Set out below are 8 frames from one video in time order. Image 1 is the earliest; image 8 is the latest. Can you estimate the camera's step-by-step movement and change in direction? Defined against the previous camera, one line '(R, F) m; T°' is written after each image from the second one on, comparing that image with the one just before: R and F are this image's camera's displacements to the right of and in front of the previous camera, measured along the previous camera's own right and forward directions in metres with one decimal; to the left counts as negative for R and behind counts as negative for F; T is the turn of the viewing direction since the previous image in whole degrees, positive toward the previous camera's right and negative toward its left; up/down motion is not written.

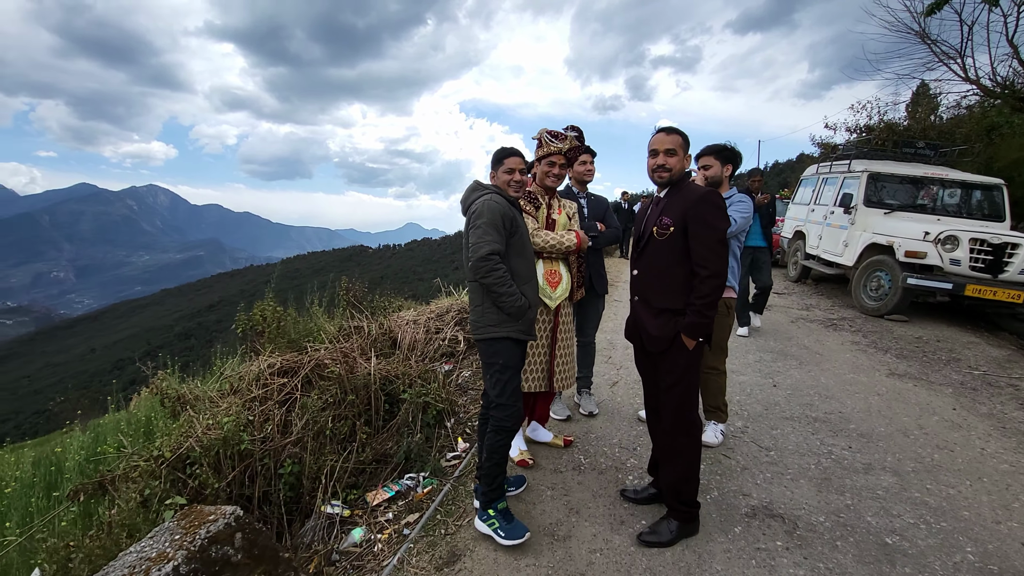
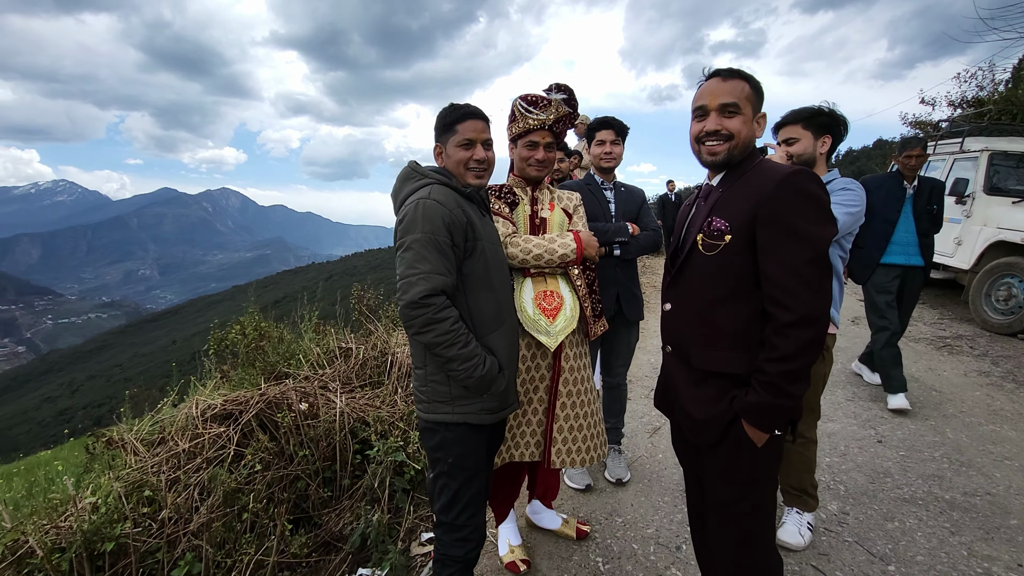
(+0.4, +1.2) m; -6°
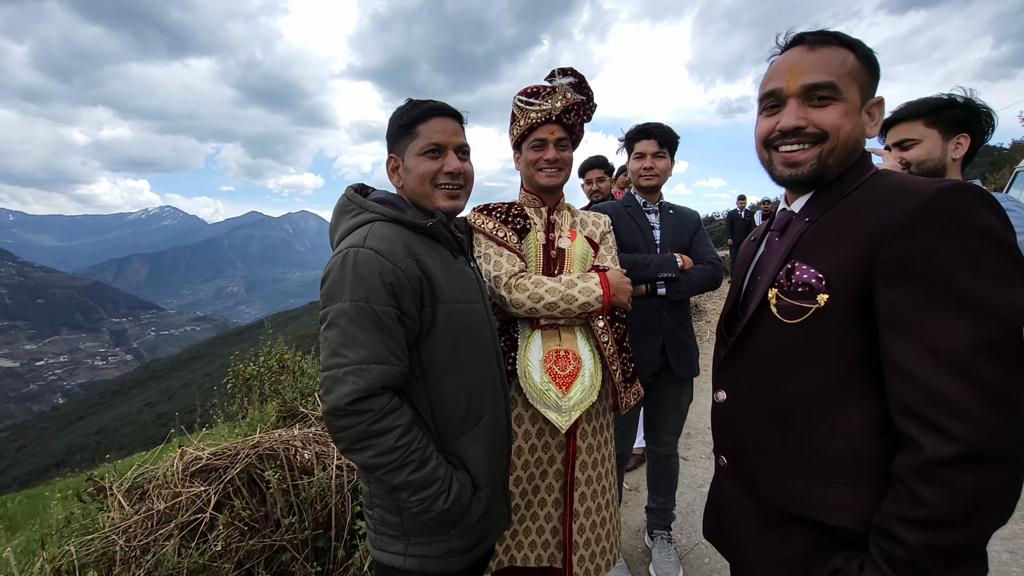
(+0.3, +0.6) m; -7°
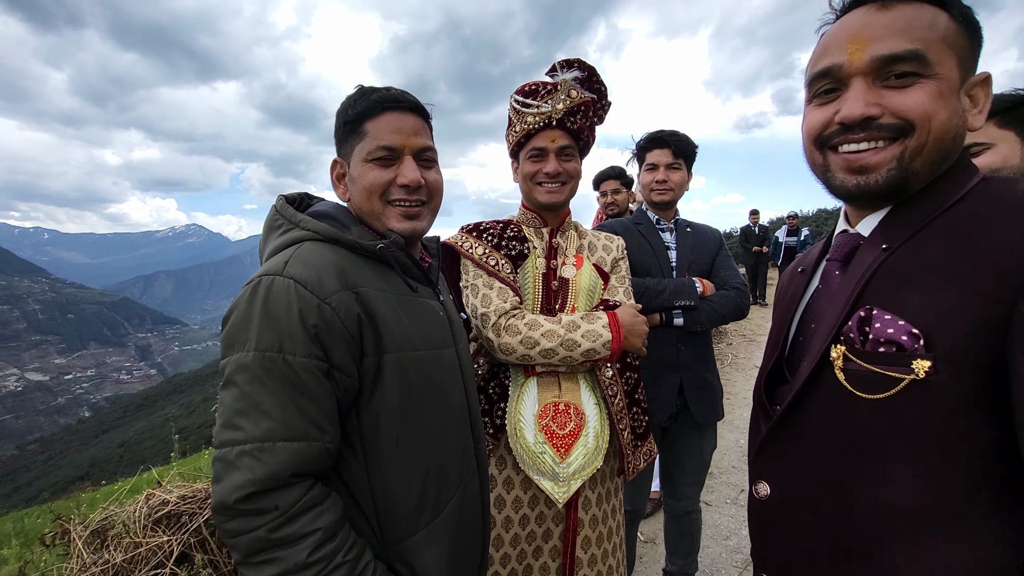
(+0.1, +0.3) m; -2°
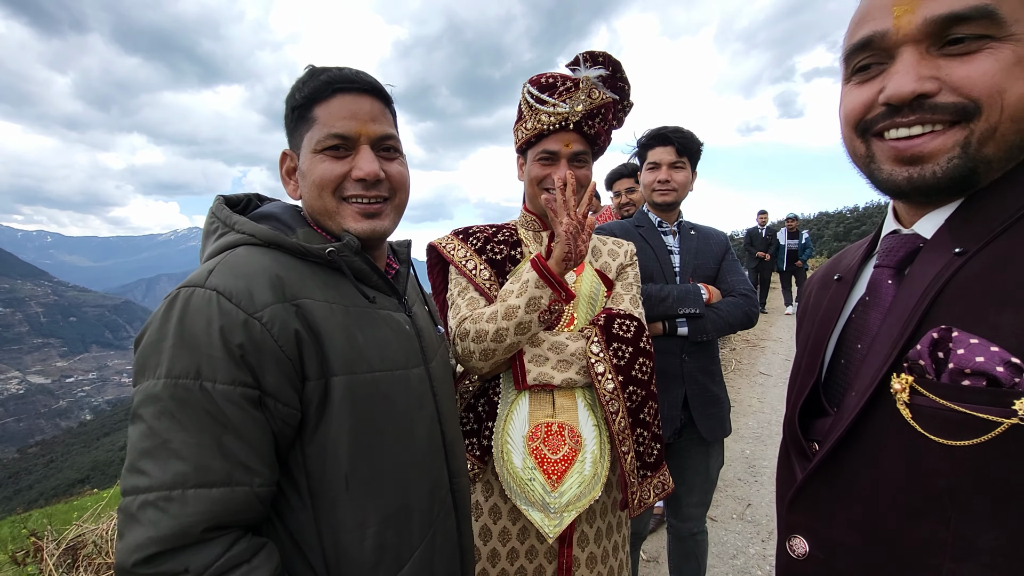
(0.0, +0.2) m; 0°
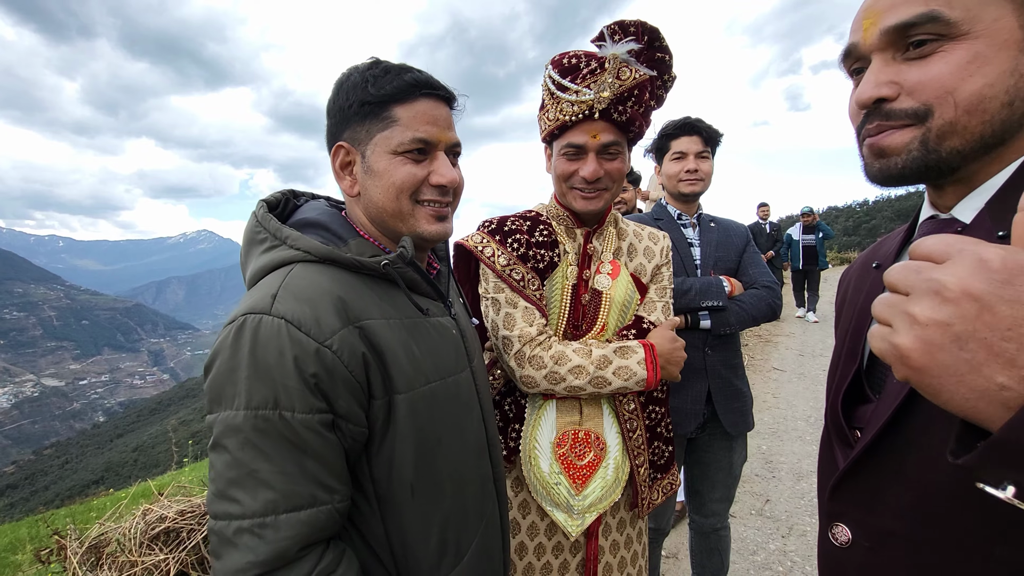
(-0.1, 0.0) m; -1°
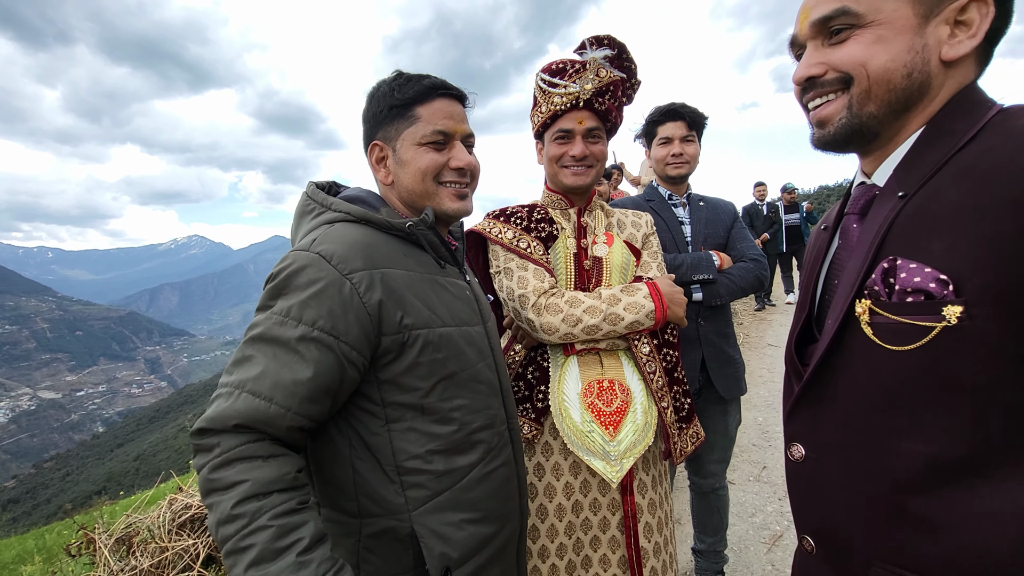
(0.0, -0.1) m; +1°
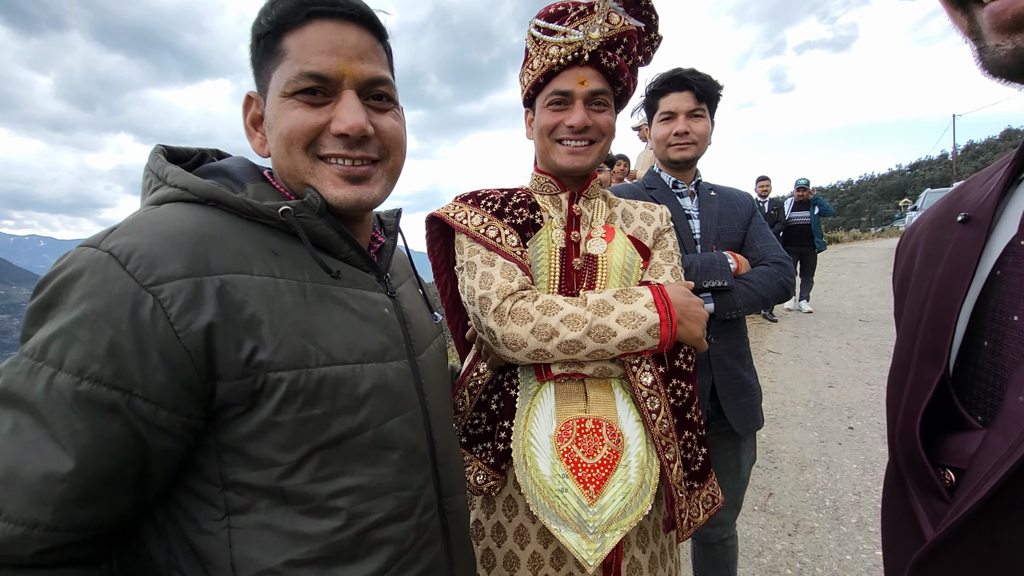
(+0.1, +0.5) m; +1°
